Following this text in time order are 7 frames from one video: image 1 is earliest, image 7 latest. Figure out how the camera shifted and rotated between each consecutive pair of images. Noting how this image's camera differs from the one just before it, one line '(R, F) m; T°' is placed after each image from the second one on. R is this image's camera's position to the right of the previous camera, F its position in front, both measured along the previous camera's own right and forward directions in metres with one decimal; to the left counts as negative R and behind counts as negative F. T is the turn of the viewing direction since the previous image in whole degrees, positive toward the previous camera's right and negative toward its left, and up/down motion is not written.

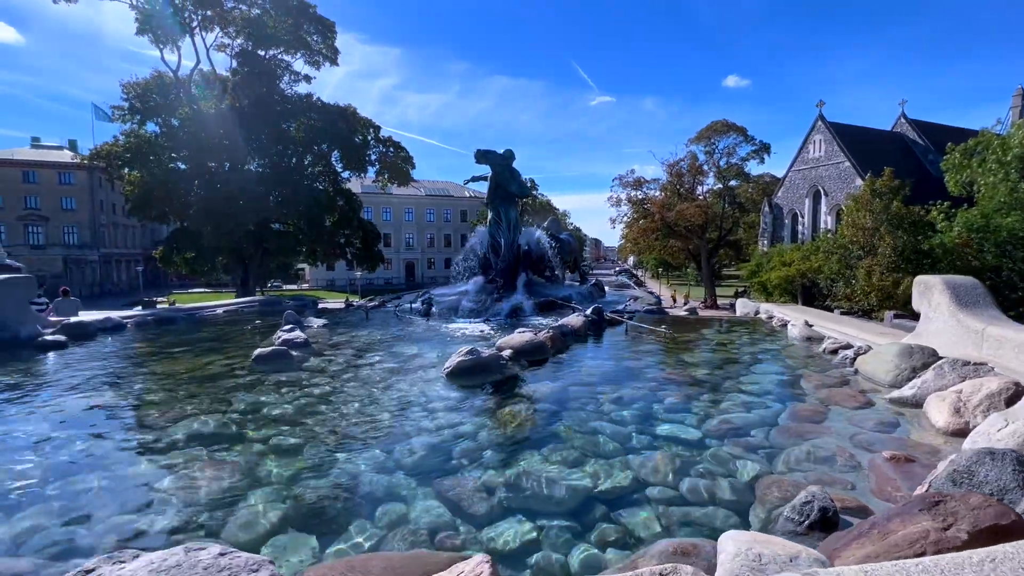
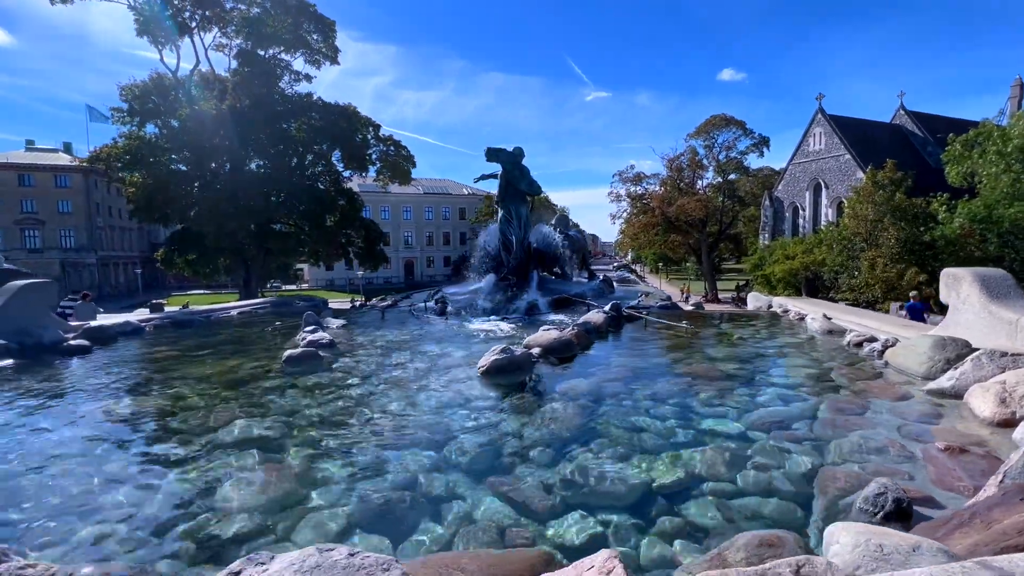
(-0.6, 0.0) m; 0°
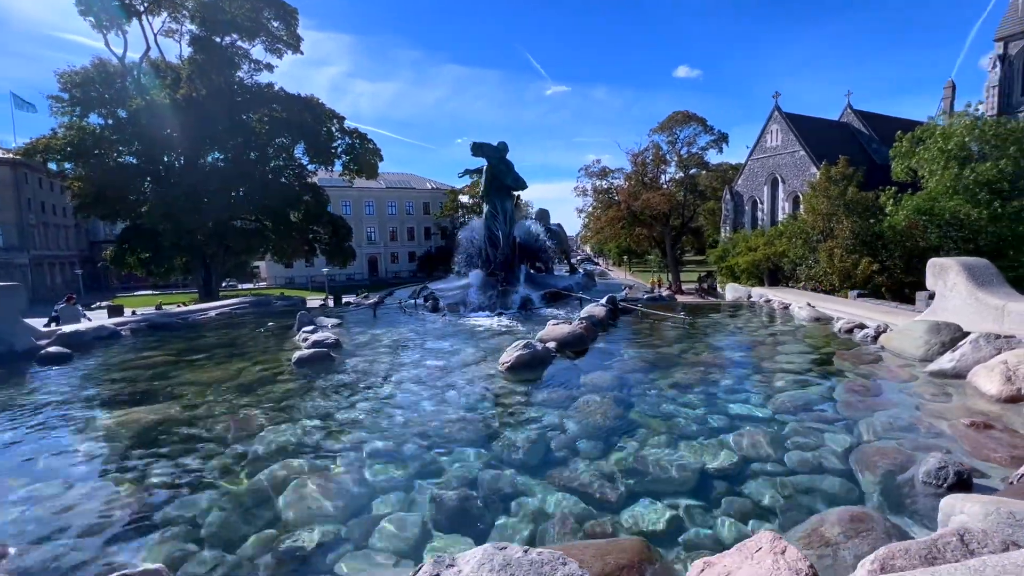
(-1.0, 0.0) m; +5°
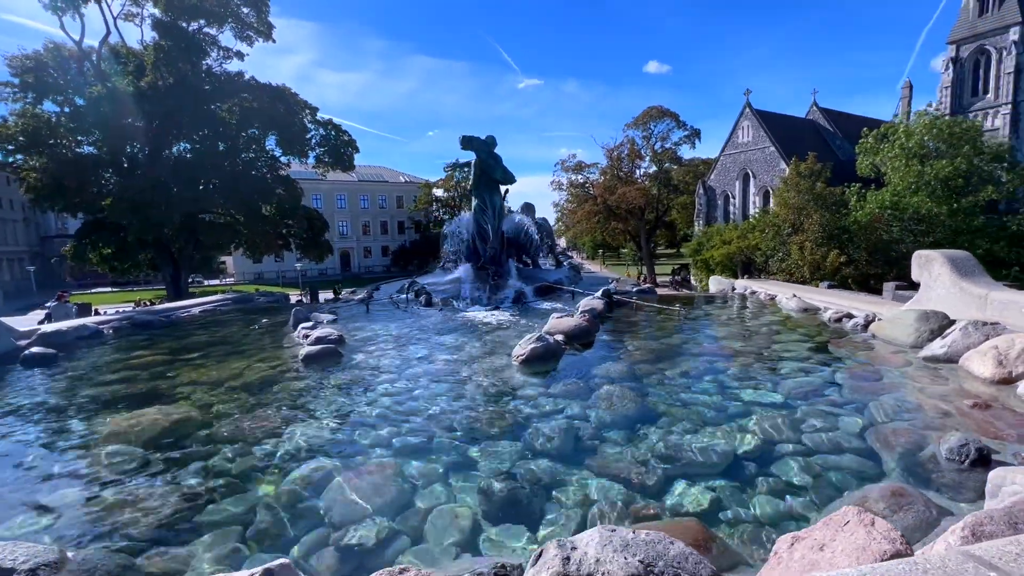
(-0.7, 0.0) m; +3°
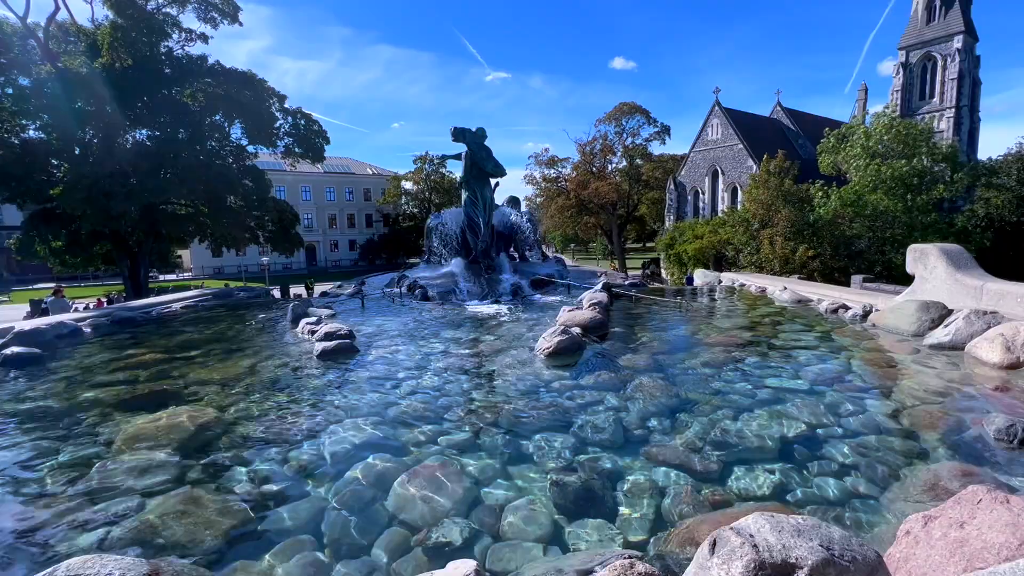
(-1.0, +0.1) m; +4°
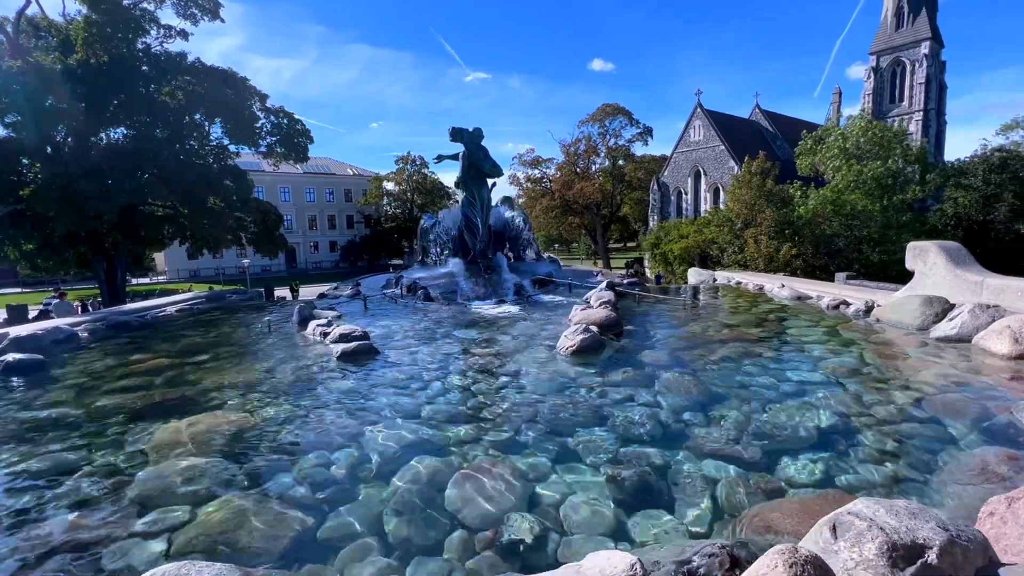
(-0.7, 0.0) m; +2°
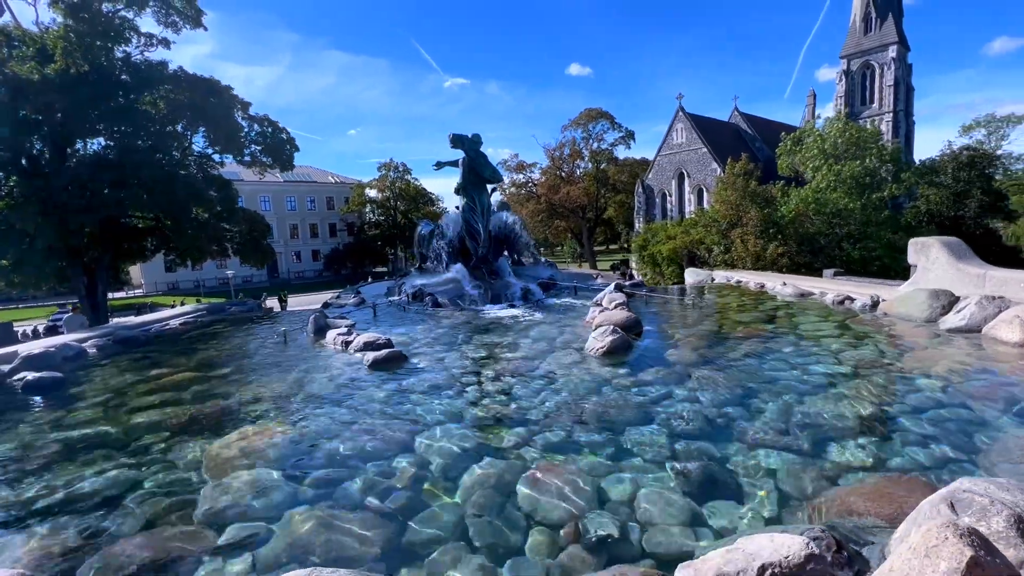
(-0.8, -0.1) m; +2°
